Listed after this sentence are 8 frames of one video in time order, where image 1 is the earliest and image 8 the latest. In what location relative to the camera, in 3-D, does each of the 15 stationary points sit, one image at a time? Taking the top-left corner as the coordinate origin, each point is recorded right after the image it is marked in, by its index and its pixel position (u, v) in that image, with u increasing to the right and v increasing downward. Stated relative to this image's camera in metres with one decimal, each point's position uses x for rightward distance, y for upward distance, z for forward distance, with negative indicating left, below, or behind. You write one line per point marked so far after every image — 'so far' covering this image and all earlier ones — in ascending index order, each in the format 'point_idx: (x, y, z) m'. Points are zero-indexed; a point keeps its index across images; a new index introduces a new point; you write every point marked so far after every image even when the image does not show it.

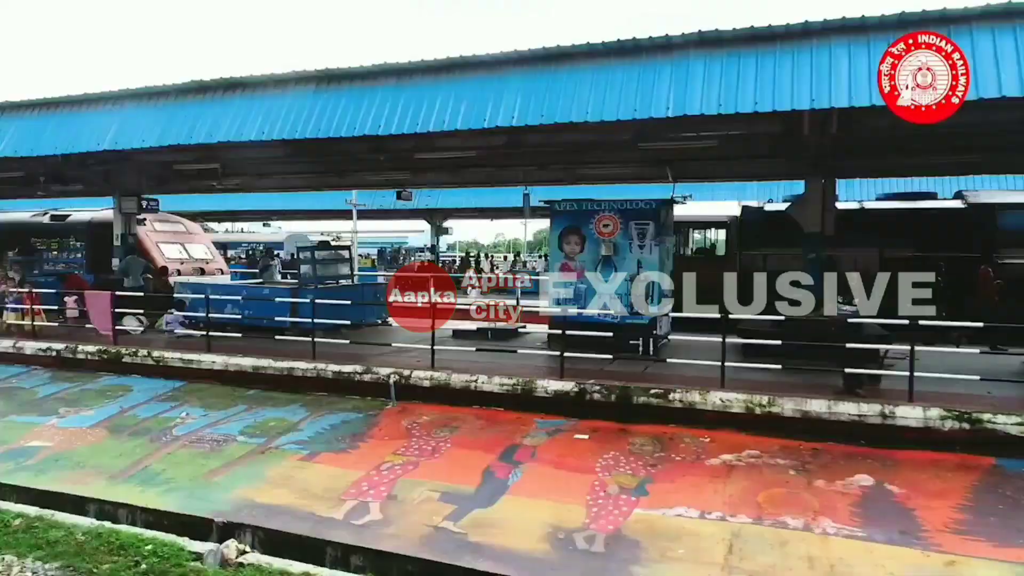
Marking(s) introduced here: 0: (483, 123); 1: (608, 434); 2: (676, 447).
0: (-0.3, +1.8, +7.3) m
1: (+1.0, -1.5, +6.6) m
2: (+1.5, -1.5, +6.2) m
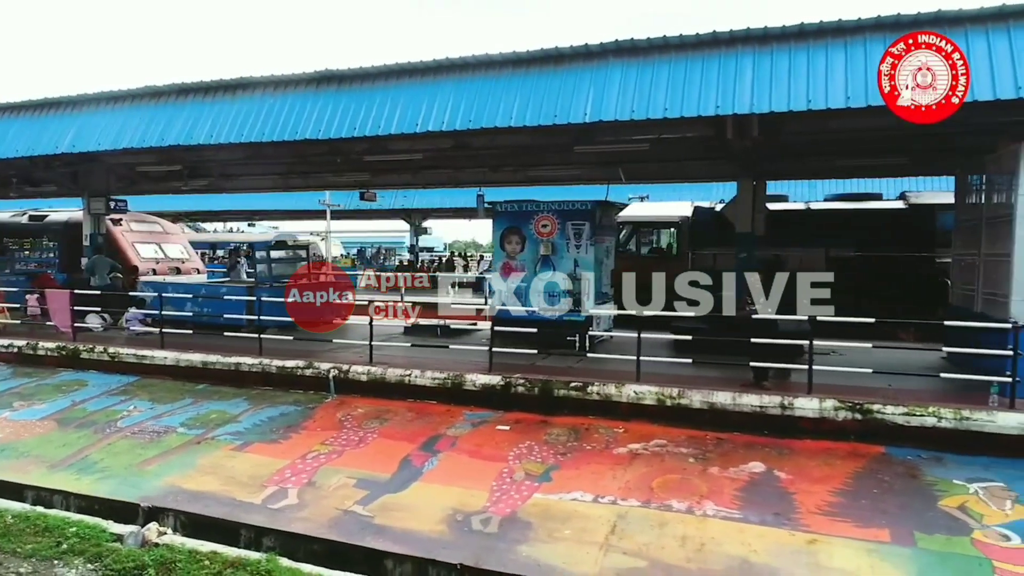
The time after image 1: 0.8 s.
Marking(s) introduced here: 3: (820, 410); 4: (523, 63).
0: (-1.1, +1.9, +7.6) m
1: (+0.2, -1.4, +6.9) m
2: (+0.8, -1.5, +6.6) m
3: (+2.9, -1.1, +6.2) m
4: (+0.1, +2.5, +7.5) m
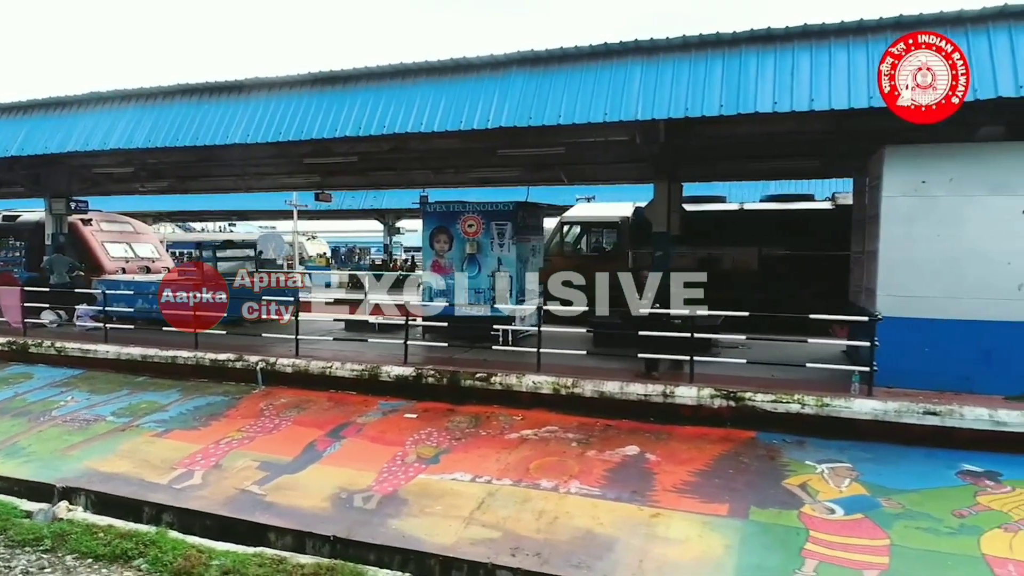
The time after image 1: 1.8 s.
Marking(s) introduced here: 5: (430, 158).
0: (-2.2, +1.9, +8.0) m
1: (-0.9, -1.4, +7.3) m
2: (-0.3, -1.4, +7.0) m
3: (+1.9, -1.1, +6.6) m
4: (-0.9, +2.6, +7.9) m
5: (-1.3, +2.0, +10.5) m
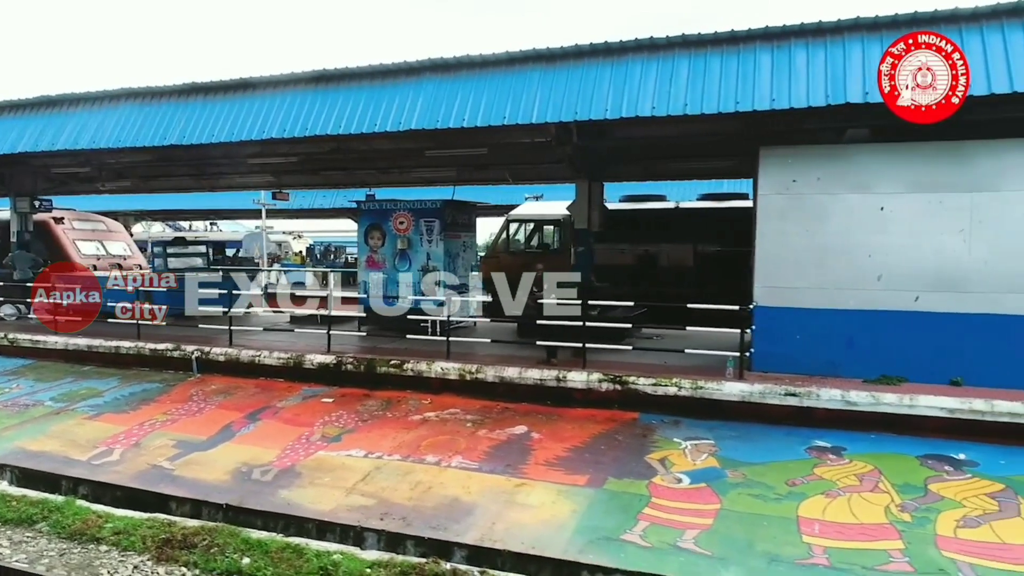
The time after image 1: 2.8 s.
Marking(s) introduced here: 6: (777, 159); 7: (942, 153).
0: (-3.2, +2.0, +8.5) m
1: (-1.9, -1.3, +7.8) m
2: (-1.3, -1.4, +7.5) m
3: (+0.8, -1.0, +7.1) m
4: (-2.0, +2.7, +8.4) m
5: (-2.3, +2.1, +11.0) m
6: (+2.8, +1.4, +7.0) m
7: (+4.3, +1.3, +6.5) m
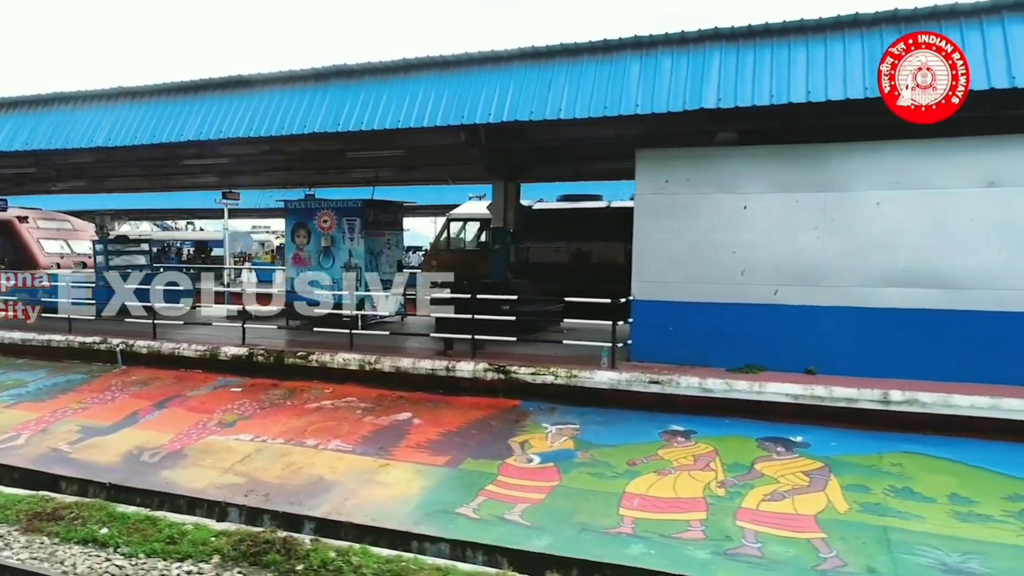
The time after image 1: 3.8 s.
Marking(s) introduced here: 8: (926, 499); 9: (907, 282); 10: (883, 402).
0: (-4.5, +2.1, +8.9) m
1: (-3.2, -1.2, +8.2) m
2: (-2.6, -1.3, +7.9) m
3: (-0.4, -0.9, +7.5) m
4: (-3.2, +2.7, +8.8) m
5: (-3.6, +2.2, +11.4) m
6: (+1.6, +1.4, +7.4) m
7: (+3.0, +1.4, +6.9) m
8: (+3.2, -1.6, +5.1) m
9: (+4.0, +0.1, +6.6) m
10: (+3.5, -1.1, +6.2) m
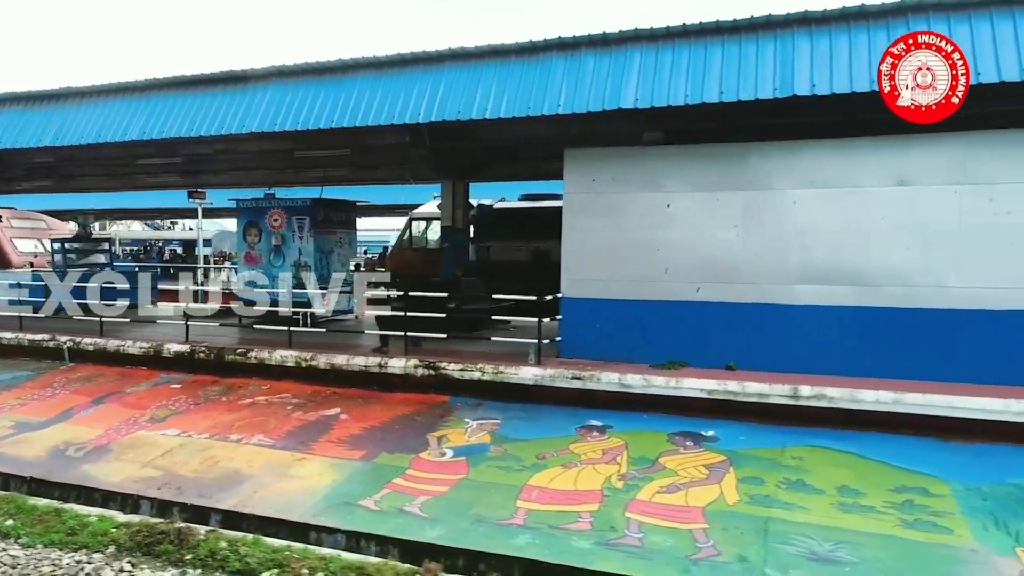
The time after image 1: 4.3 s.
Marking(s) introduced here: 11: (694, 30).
0: (-5.3, +2.1, +9.0) m
1: (-4.0, -1.2, +8.3) m
2: (-3.4, -1.3, +8.0) m
3: (-1.2, -0.9, +7.6) m
4: (-4.0, +2.8, +8.9) m
5: (-4.4, +2.2, +11.5) m
6: (+0.8, +1.5, +7.5) m
7: (+2.2, +1.4, +7.0) m
8: (+2.4, -1.6, +5.2) m
9: (+3.2, +0.1, +6.7) m
10: (+2.7, -1.0, +6.3) m
11: (+1.9, +2.7, +6.8) m
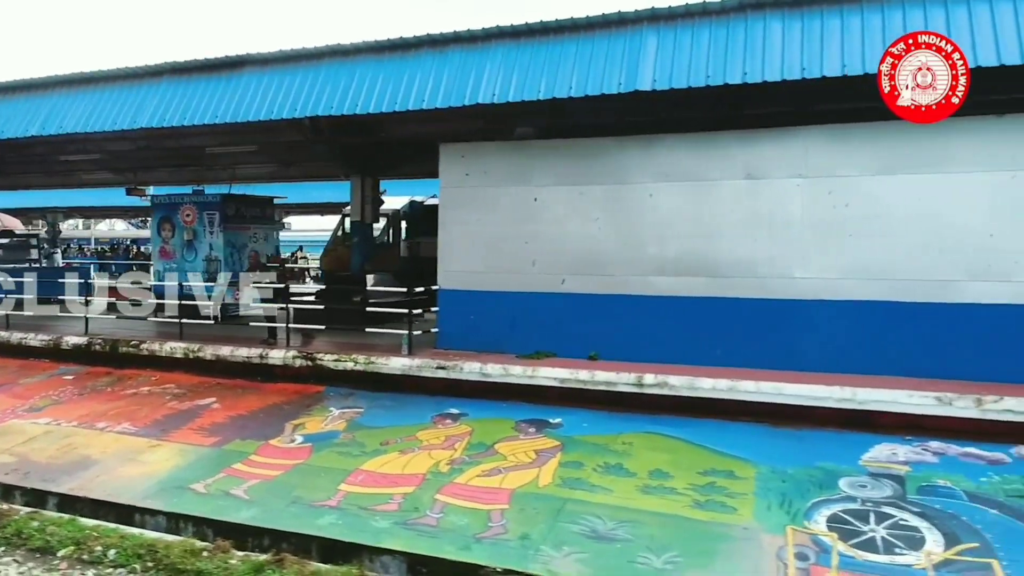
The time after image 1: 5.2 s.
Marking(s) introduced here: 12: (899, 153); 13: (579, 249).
0: (-6.7, +2.2, +9.2) m
1: (-5.4, -1.1, +8.5) m
2: (-4.8, -1.2, +8.1) m
3: (-2.7, -0.8, +7.8) m
4: (-5.5, +2.9, +9.0) m
5: (-5.8, +2.3, +11.6) m
6: (-0.7, +1.5, +7.7) m
7: (+0.8, +1.5, +7.2) m
8: (+0.9, -1.5, +5.3) m
9: (+1.7, +0.2, +6.9) m
10: (+1.2, -0.9, +6.4) m
11: (+0.4, +2.8, +7.0) m
12: (+3.6, +1.3, +6.2) m
13: (+0.7, +0.4, +7.2) m
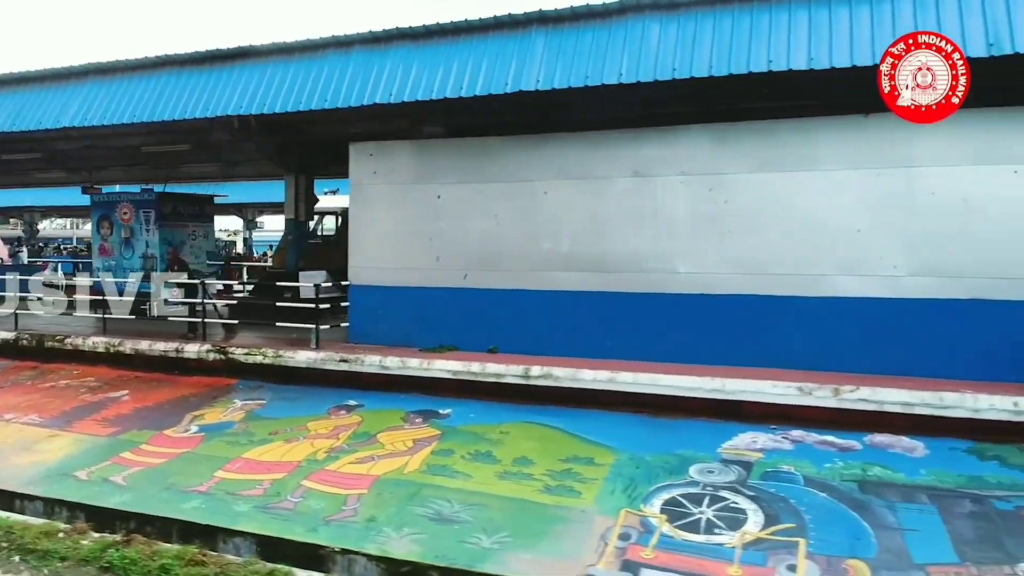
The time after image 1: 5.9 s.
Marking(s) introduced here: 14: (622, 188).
0: (-7.8, +2.2, +9.4) m
1: (-6.5, -1.1, +8.7) m
2: (-5.9, -1.1, +8.3) m
3: (-3.8, -0.8, +8.0) m
4: (-6.6, +2.9, +9.2) m
5: (-6.9, +2.4, +11.8) m
6: (-1.8, +1.6, +7.9) m
7: (-0.3, +1.6, +7.4) m
8: (-0.2, -1.5, +5.5) m
9: (+0.6, +0.2, +7.1) m
10: (+0.1, -0.9, +6.6) m
11: (-0.7, +2.8, +7.2) m
12: (+2.5, +1.3, +6.4) m
13: (-0.4, +0.5, +7.4) m
14: (+1.2, +1.0, +6.9) m
